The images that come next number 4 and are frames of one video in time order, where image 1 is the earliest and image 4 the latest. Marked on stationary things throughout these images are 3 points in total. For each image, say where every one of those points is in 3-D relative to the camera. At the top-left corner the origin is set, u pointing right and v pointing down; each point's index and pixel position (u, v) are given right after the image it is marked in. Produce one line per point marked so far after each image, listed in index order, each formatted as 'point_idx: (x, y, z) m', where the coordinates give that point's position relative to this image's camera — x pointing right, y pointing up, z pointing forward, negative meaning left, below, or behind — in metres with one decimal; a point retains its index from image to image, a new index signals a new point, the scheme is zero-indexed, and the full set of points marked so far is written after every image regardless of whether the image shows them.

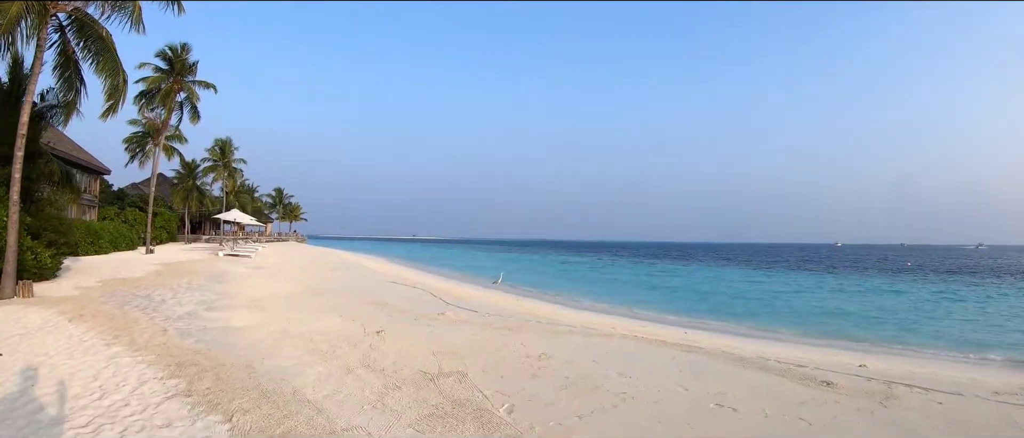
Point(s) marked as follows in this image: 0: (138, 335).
0: (-6.3, -1.9, +8.6) m
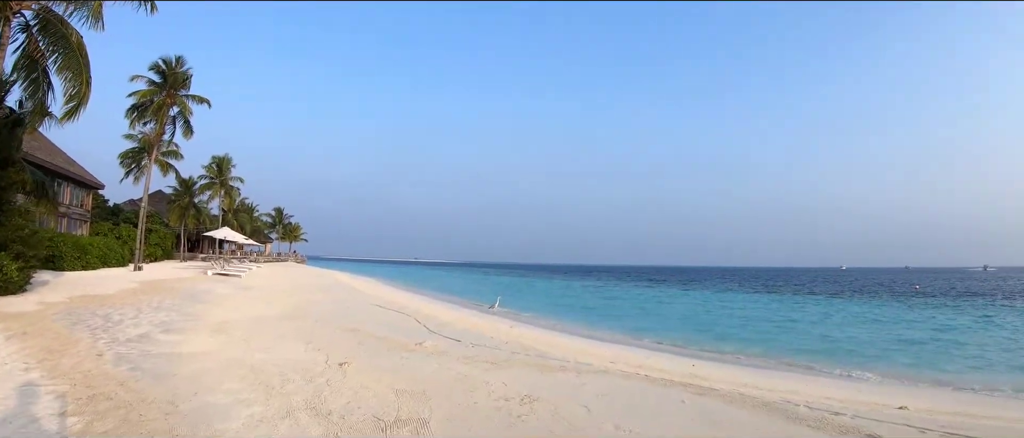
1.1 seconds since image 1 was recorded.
0: (-6.6, -2.1, +7.5) m
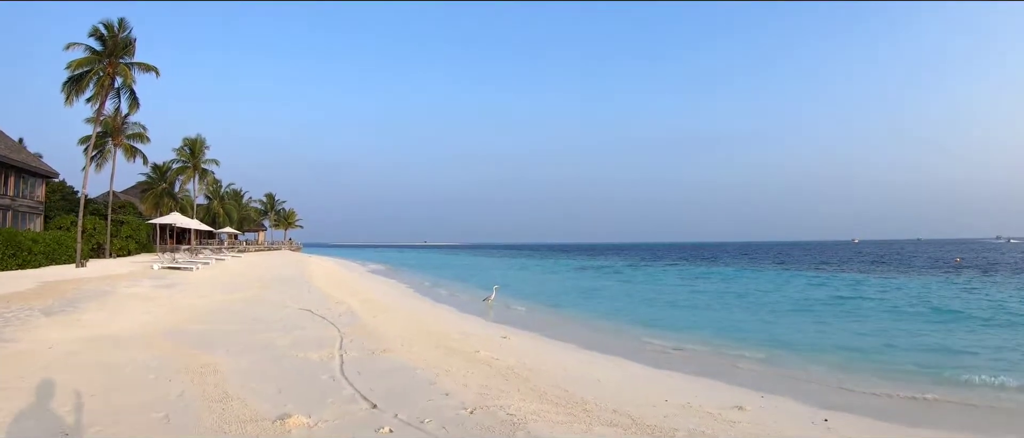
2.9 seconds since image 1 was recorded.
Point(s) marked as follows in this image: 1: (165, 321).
0: (-6.9, -1.8, +4.1) m
1: (-5.6, -2.0, +8.0) m
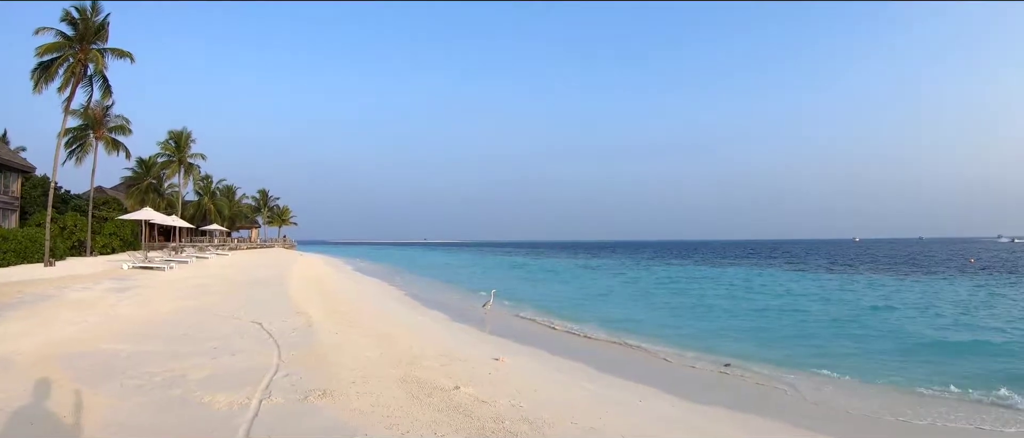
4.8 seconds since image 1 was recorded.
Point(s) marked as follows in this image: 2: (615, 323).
0: (-7.0, -1.7, +2.7) m
1: (-5.6, -1.9, +6.6) m
2: (+2.7, -2.6, +13.0) m
